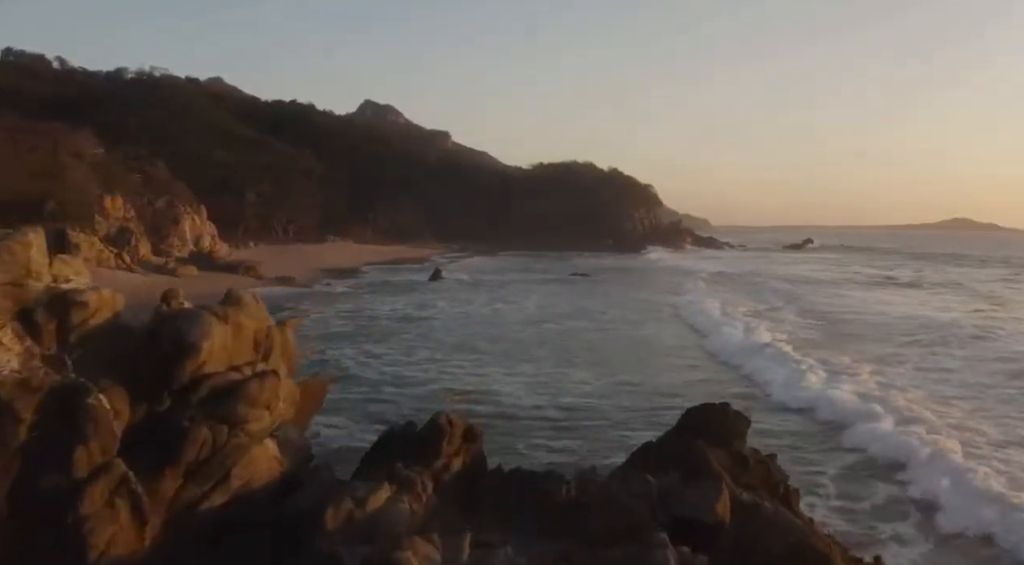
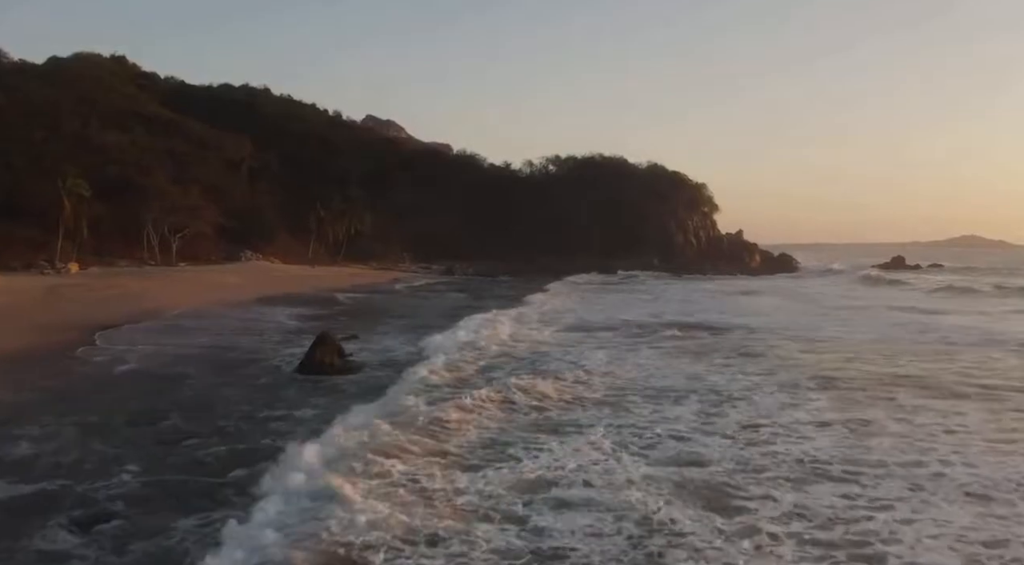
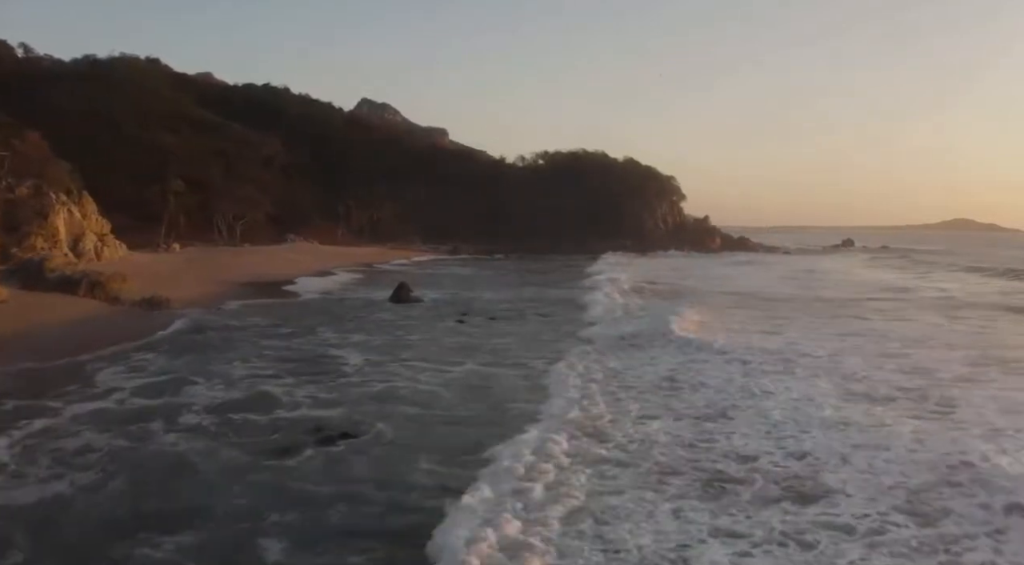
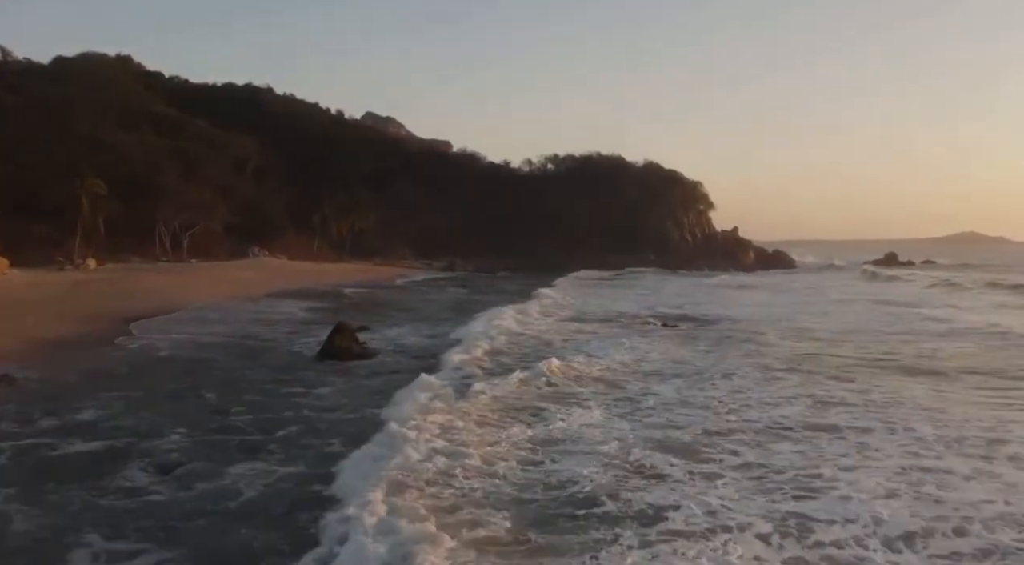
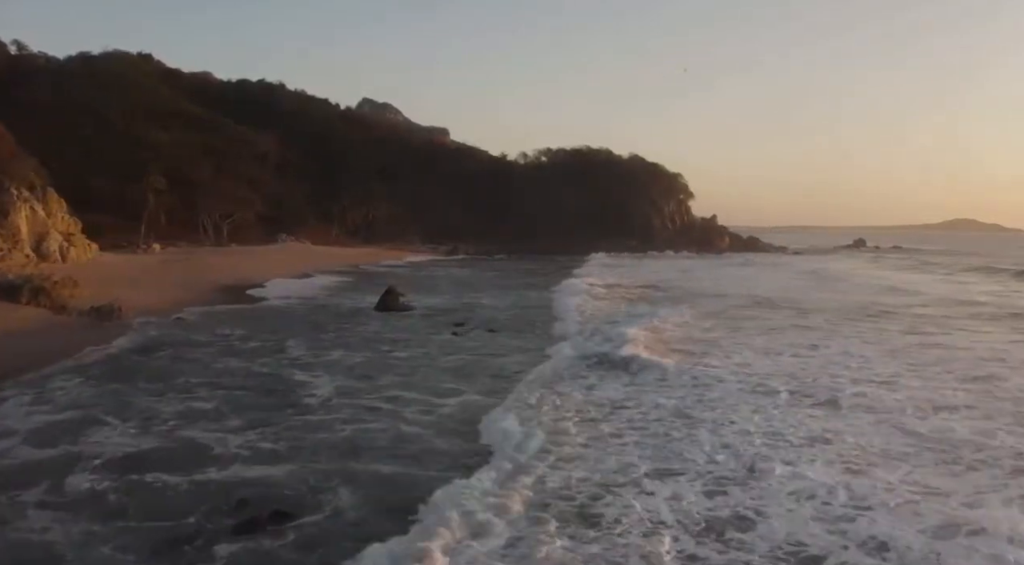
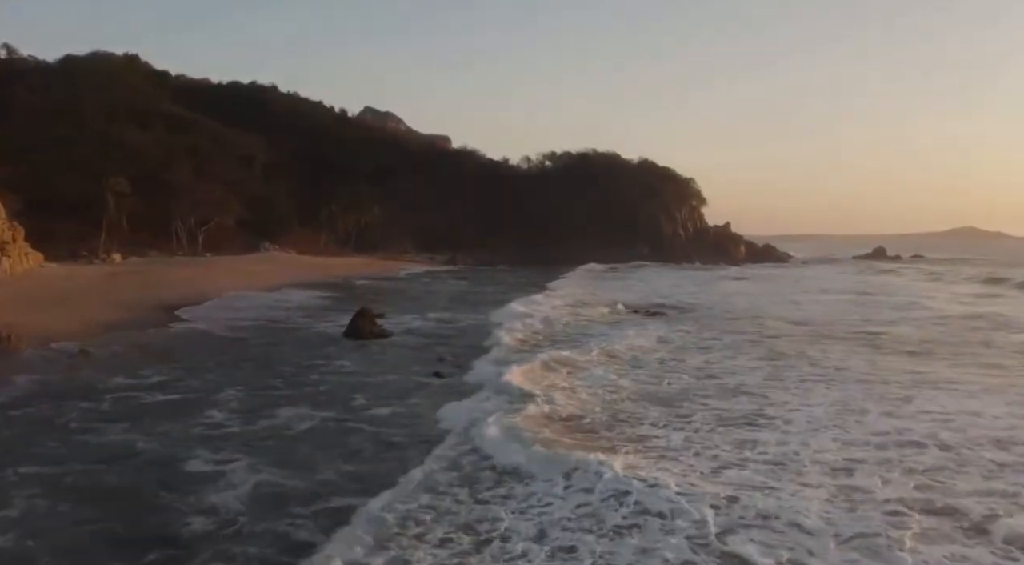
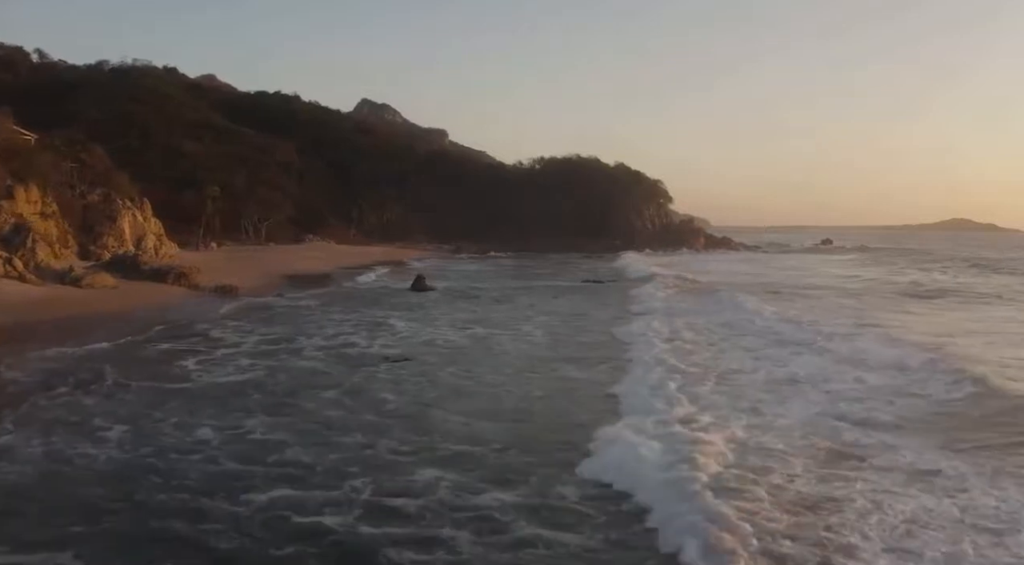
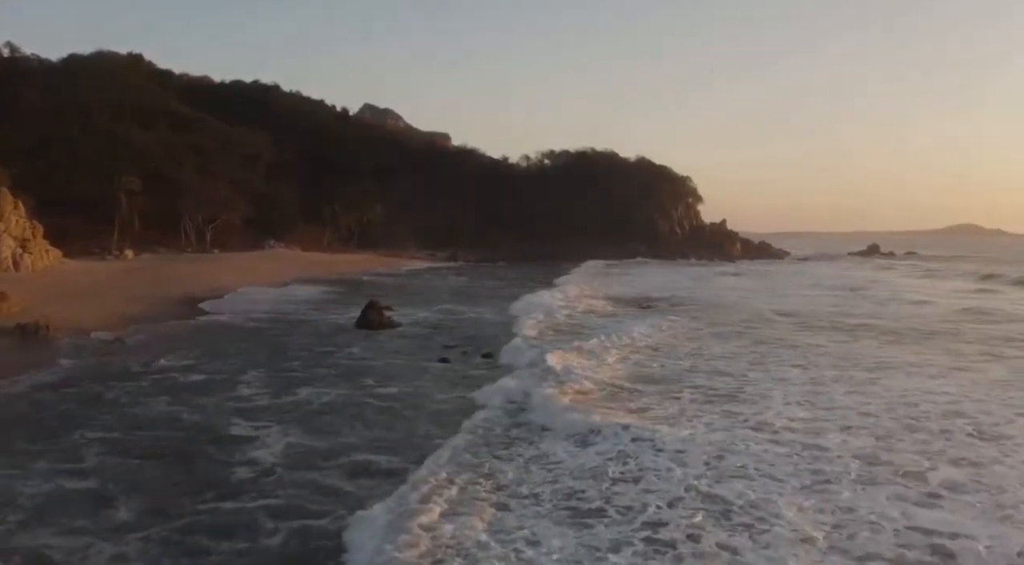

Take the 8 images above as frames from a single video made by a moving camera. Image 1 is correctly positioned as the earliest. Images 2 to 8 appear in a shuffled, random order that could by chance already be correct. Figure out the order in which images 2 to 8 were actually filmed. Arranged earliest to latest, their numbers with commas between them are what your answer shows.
7, 3, 5, 8, 6, 4, 2
